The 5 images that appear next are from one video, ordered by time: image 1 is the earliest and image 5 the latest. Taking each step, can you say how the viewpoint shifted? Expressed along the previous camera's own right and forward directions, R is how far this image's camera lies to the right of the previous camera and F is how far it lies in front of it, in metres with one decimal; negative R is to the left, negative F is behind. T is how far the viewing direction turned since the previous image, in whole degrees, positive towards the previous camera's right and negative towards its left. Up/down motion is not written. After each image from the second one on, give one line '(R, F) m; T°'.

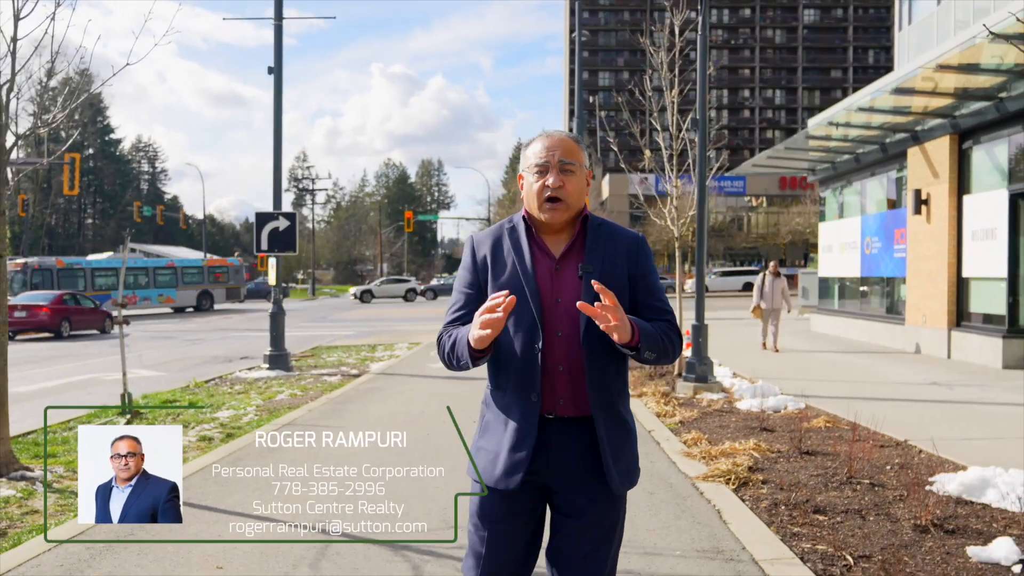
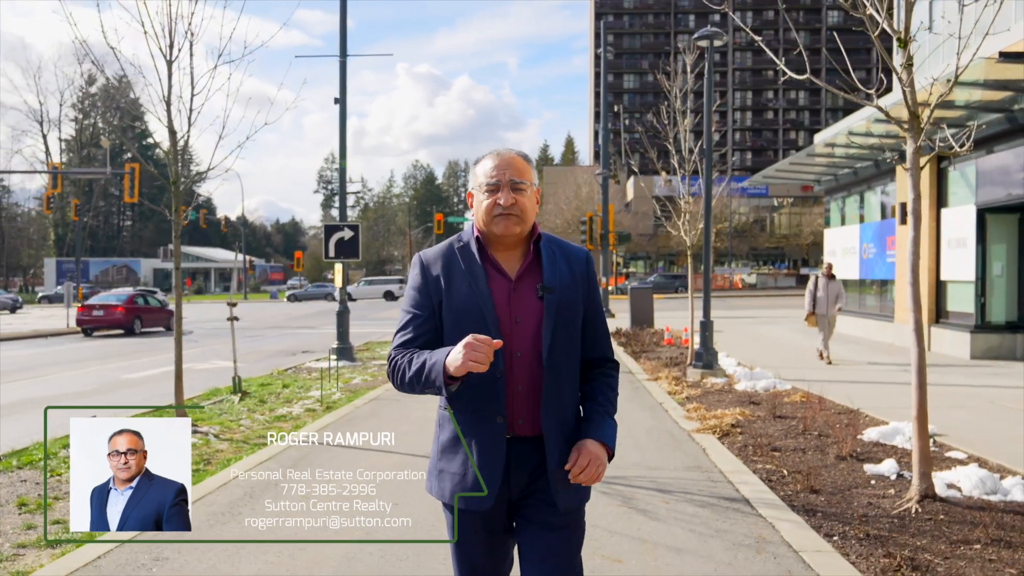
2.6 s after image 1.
(-0.2, -2.1) m; -2°
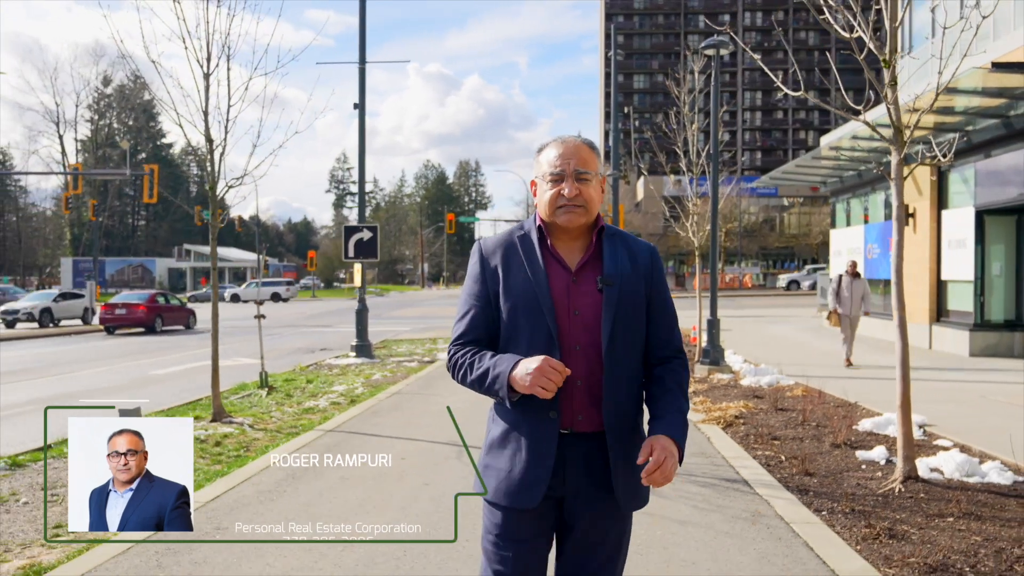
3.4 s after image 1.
(-0.1, -0.5) m; -1°
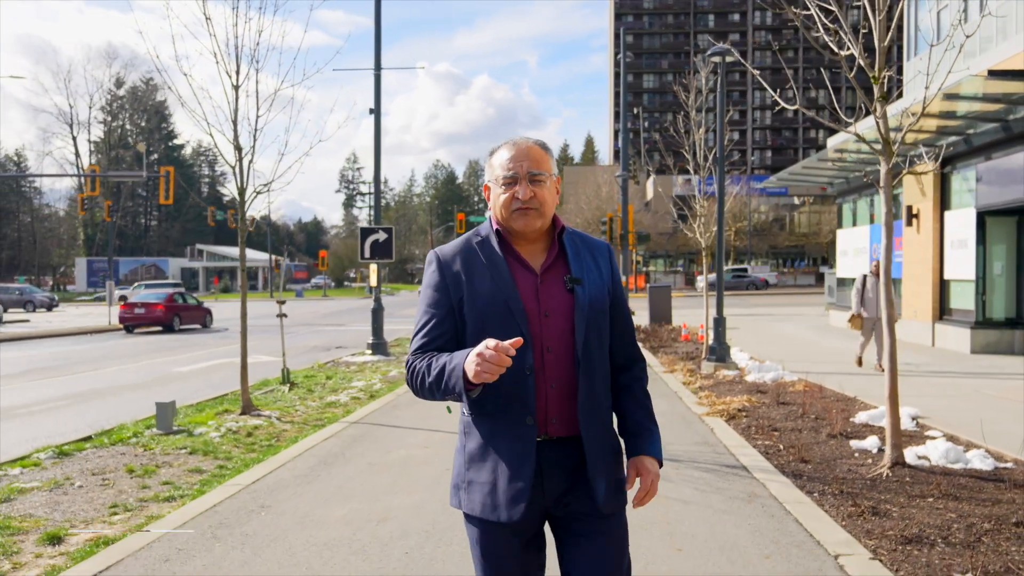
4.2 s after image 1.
(0.0, -0.4) m; -1°
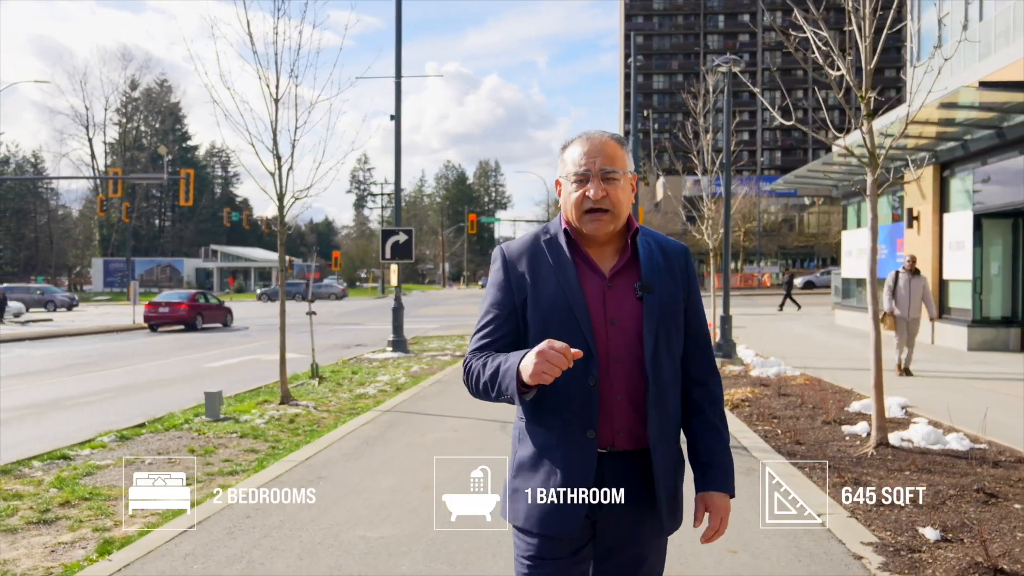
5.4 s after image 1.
(-0.1, -0.7) m; -1°
